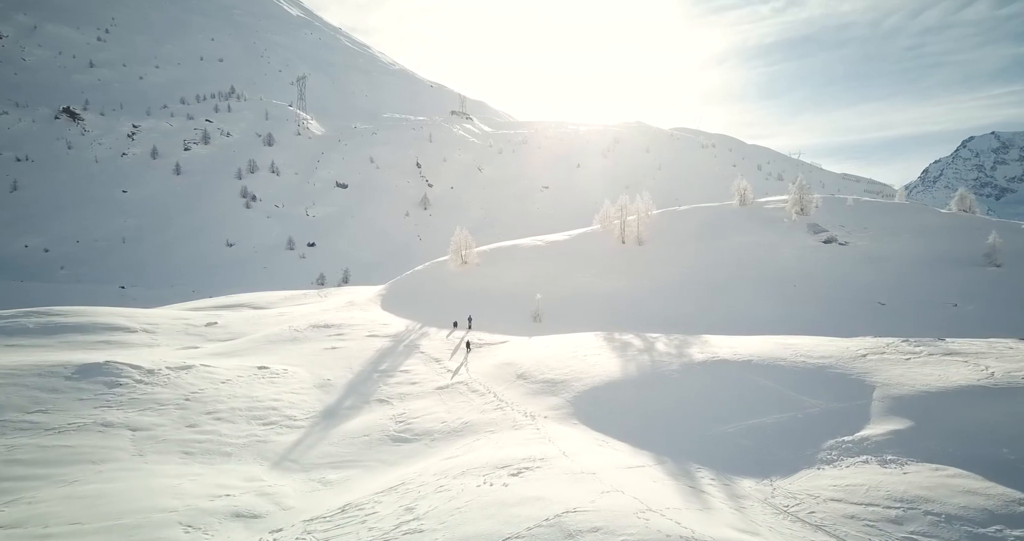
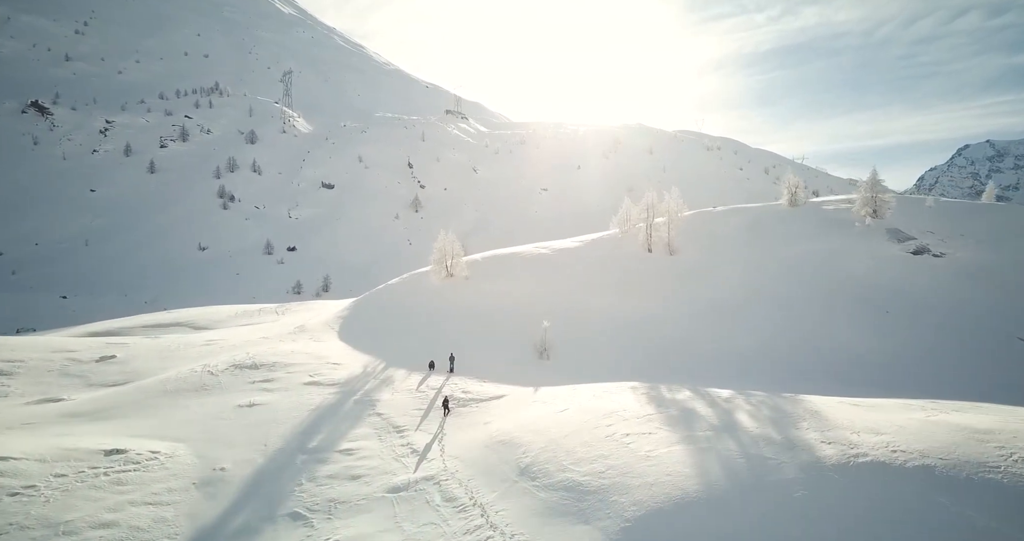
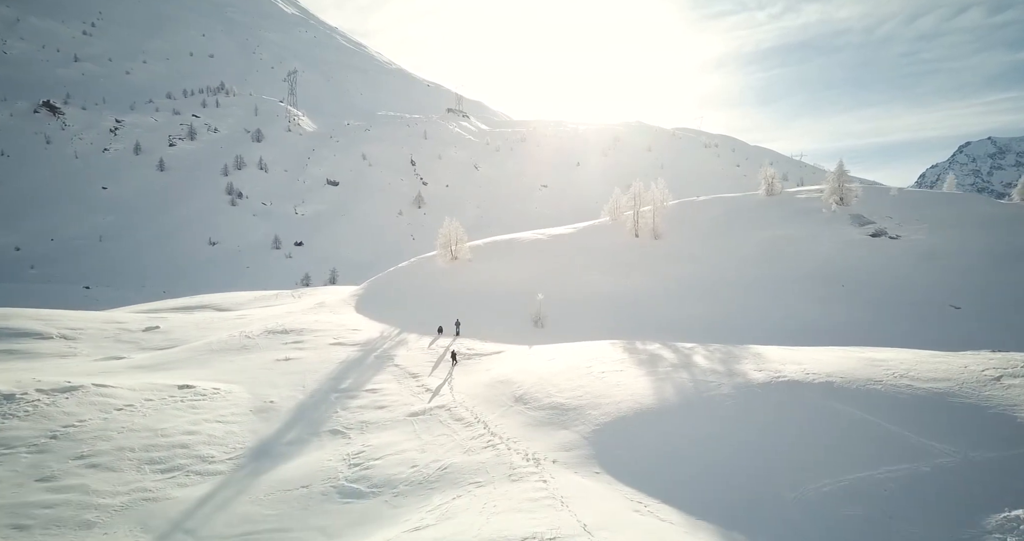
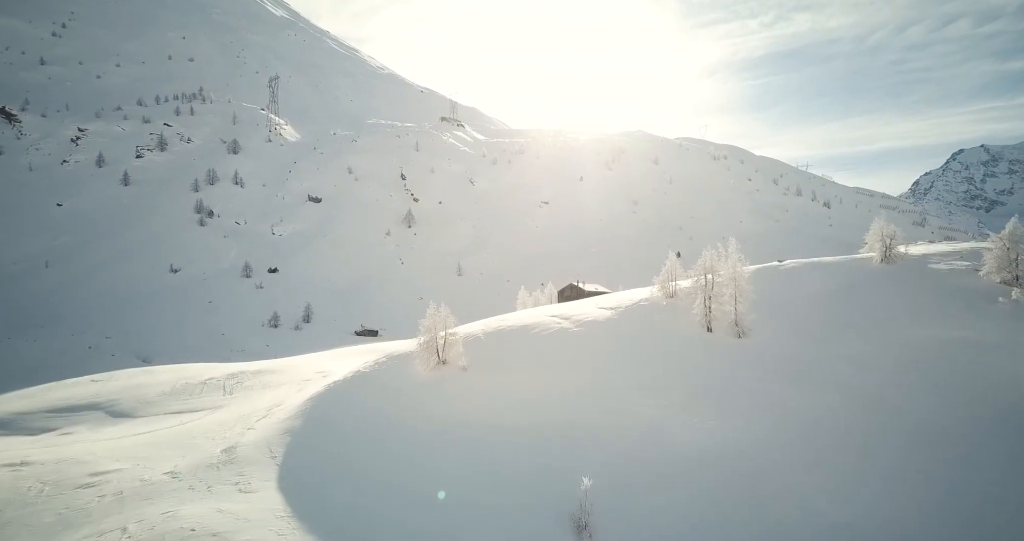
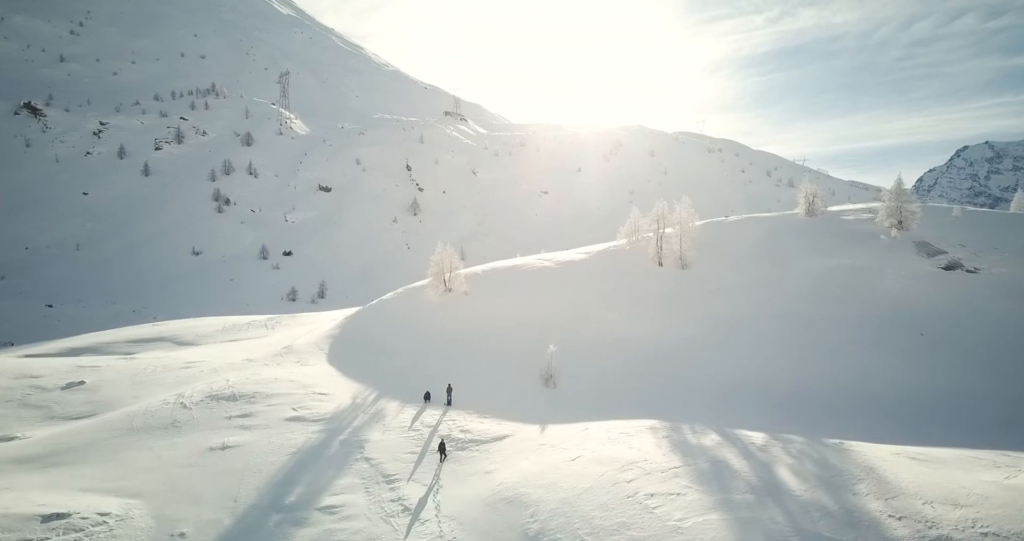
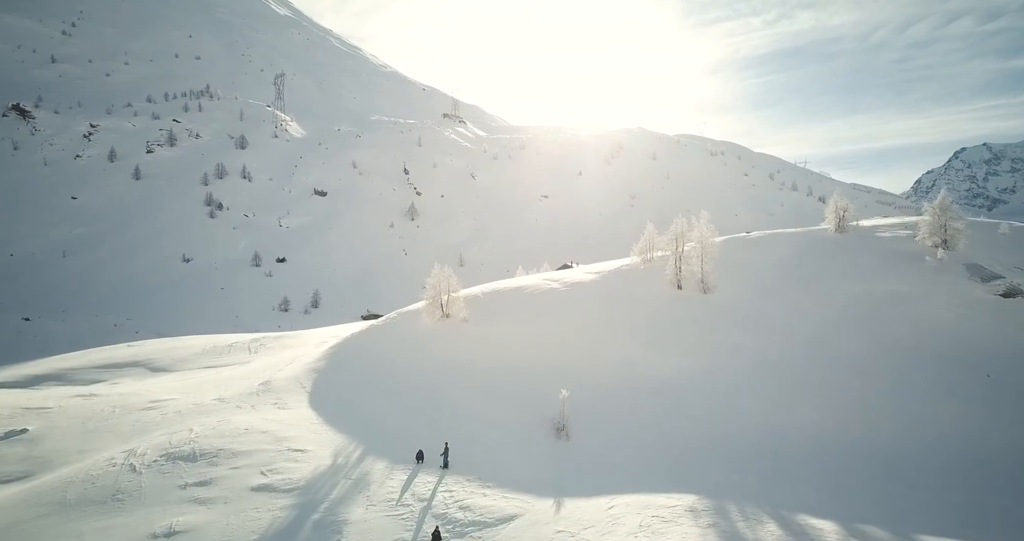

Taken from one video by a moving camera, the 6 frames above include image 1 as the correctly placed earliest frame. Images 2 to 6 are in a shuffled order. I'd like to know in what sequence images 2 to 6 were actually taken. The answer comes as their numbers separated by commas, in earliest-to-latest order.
3, 2, 5, 6, 4
